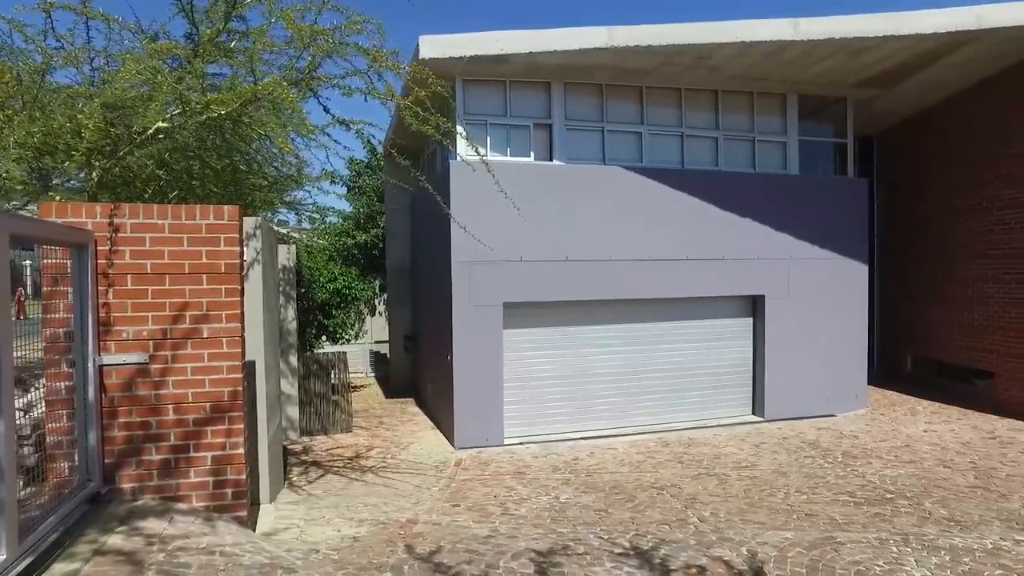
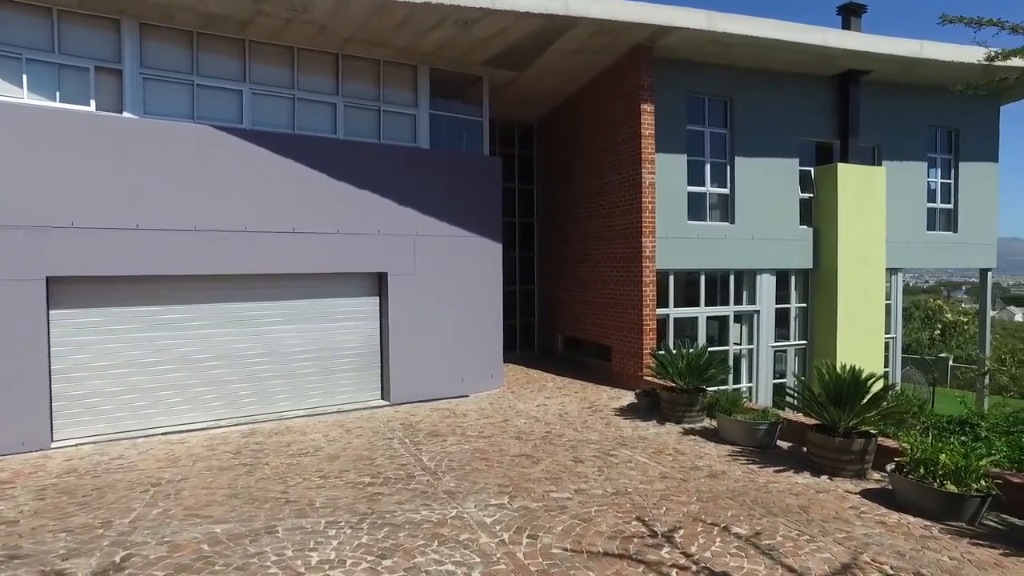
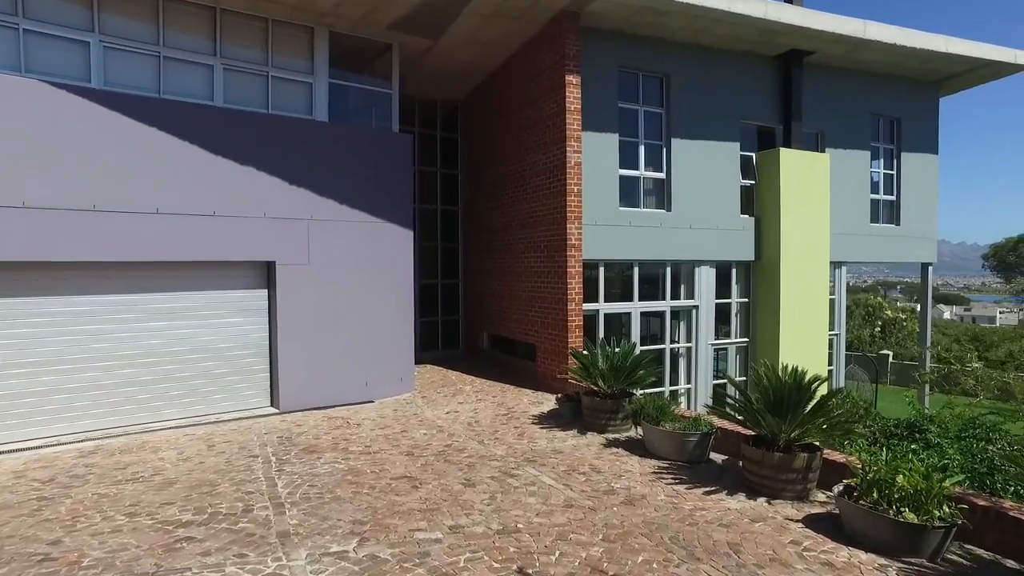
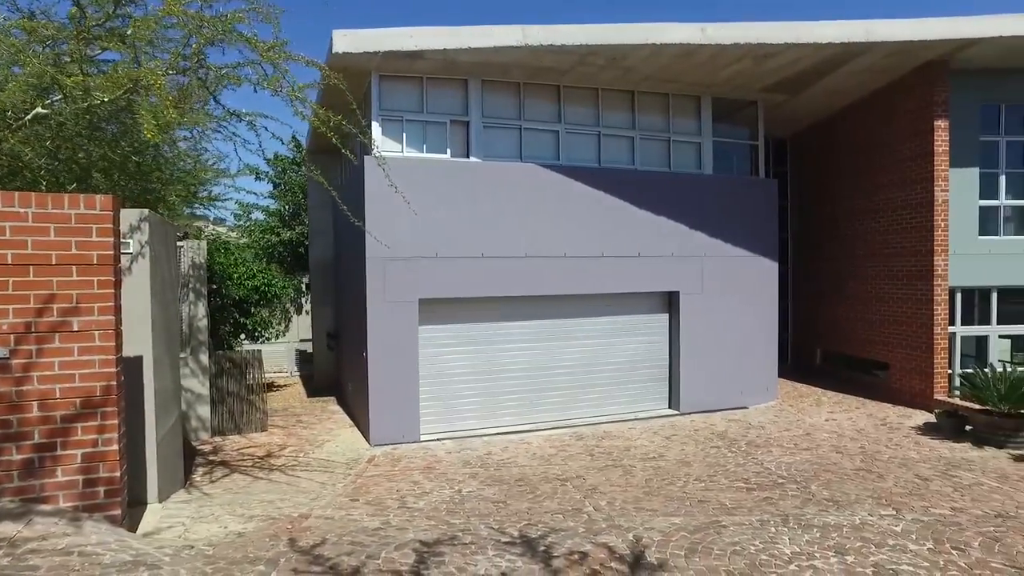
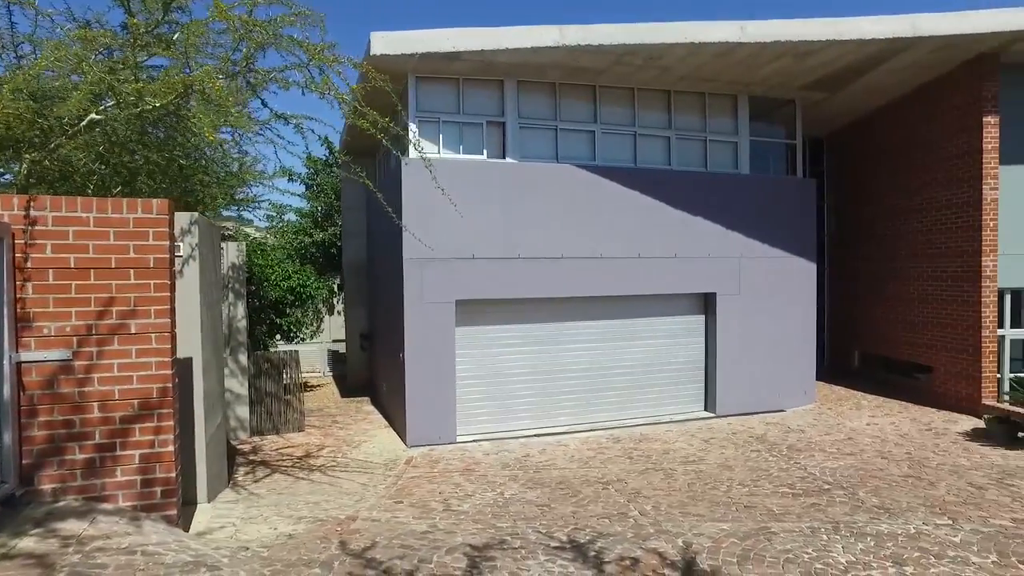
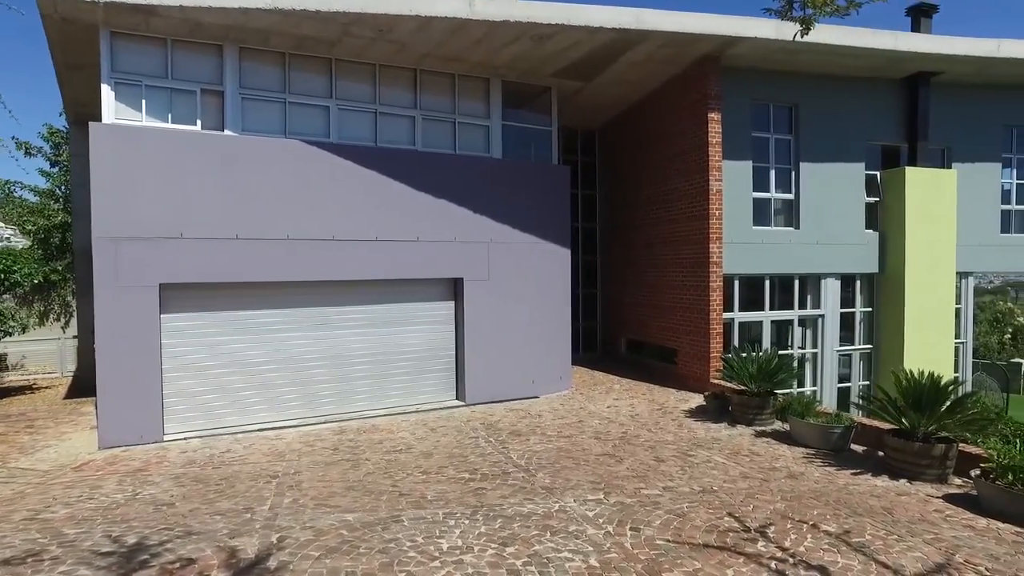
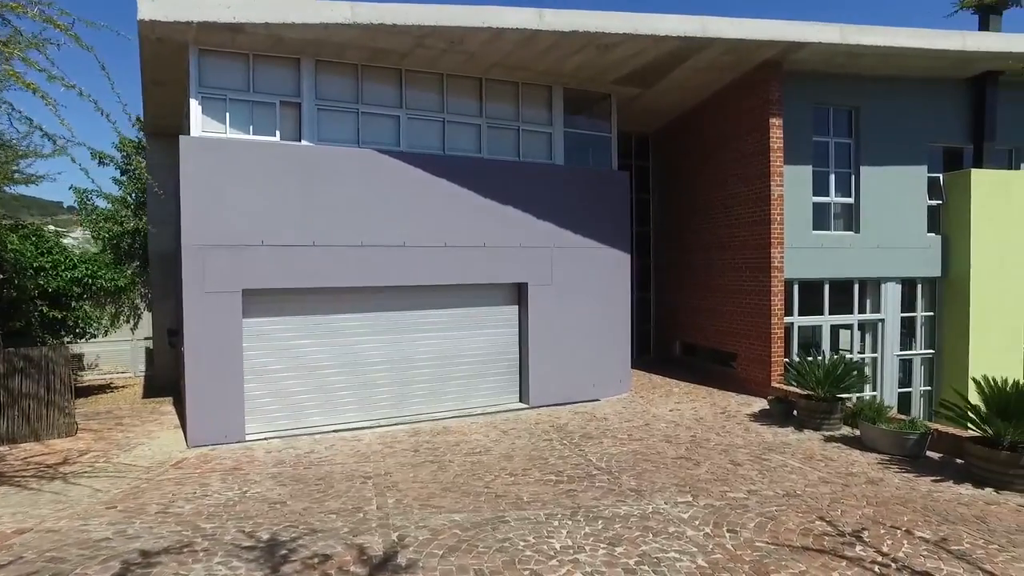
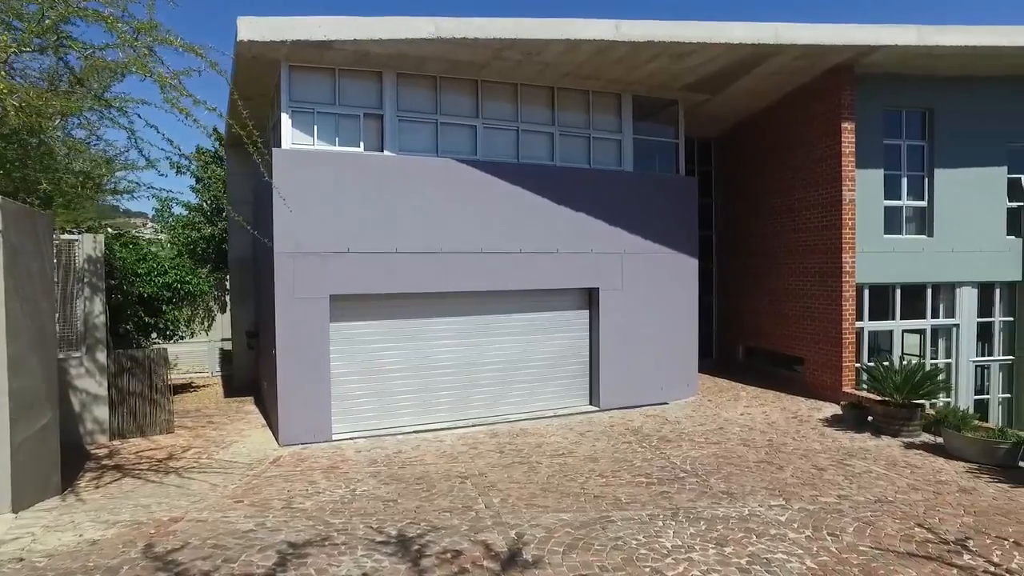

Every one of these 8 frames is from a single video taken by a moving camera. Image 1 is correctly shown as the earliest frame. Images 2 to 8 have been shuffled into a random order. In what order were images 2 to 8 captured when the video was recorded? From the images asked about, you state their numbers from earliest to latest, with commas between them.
5, 4, 8, 7, 6, 2, 3
